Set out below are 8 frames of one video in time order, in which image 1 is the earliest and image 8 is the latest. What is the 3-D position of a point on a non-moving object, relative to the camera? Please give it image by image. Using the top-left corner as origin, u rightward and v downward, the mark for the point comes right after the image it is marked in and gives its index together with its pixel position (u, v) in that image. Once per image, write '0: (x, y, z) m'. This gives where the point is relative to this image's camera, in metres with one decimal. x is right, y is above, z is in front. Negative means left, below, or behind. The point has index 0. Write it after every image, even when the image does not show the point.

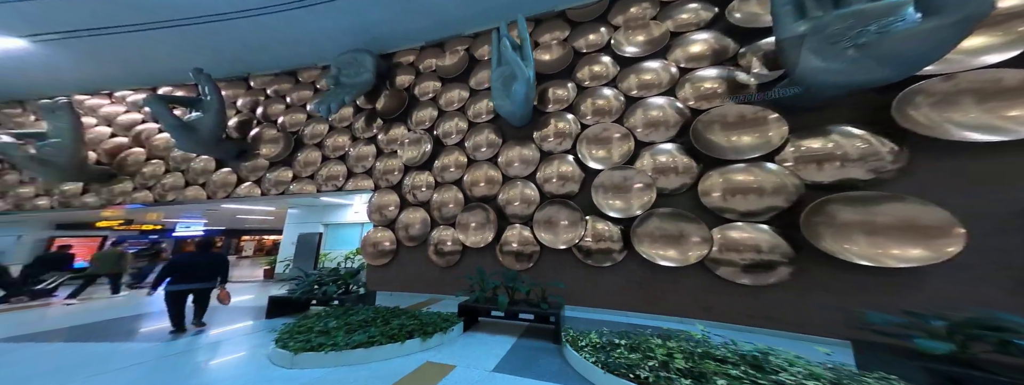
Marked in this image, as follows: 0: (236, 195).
0: (-4.9, 0.0, +4.9) m
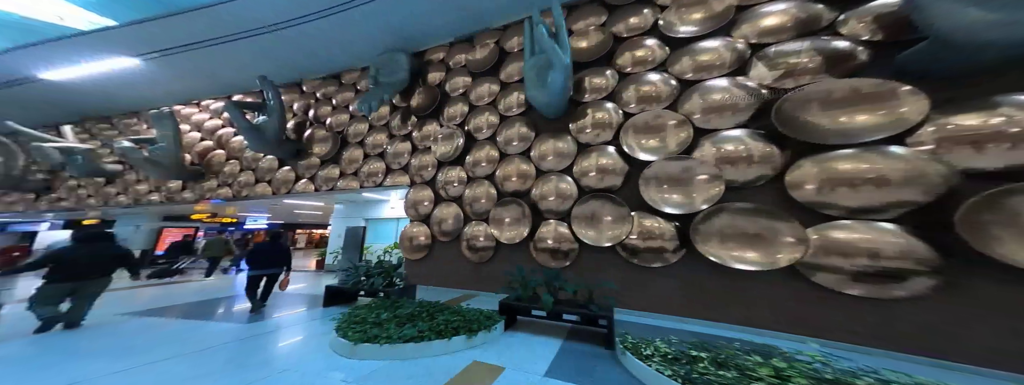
0: (-4.3, 0.0, +5.3) m
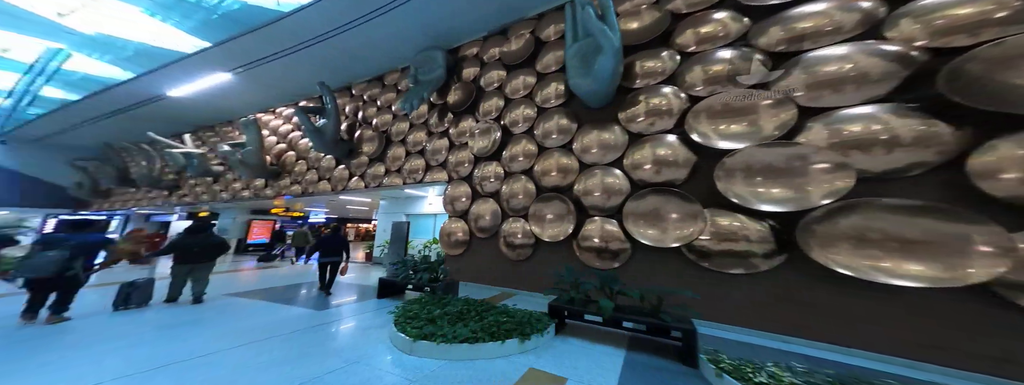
0: (-3.6, +0.1, +5.7) m
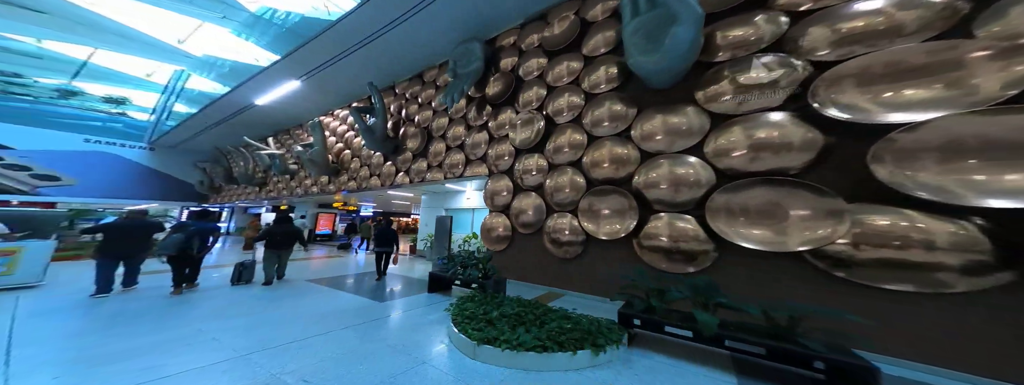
0: (-2.7, +0.2, +5.9) m
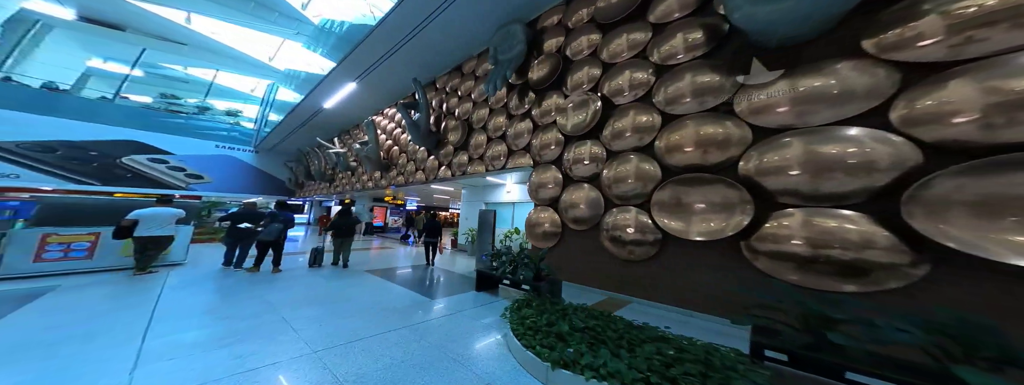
0: (-1.8, +0.4, +6.0) m
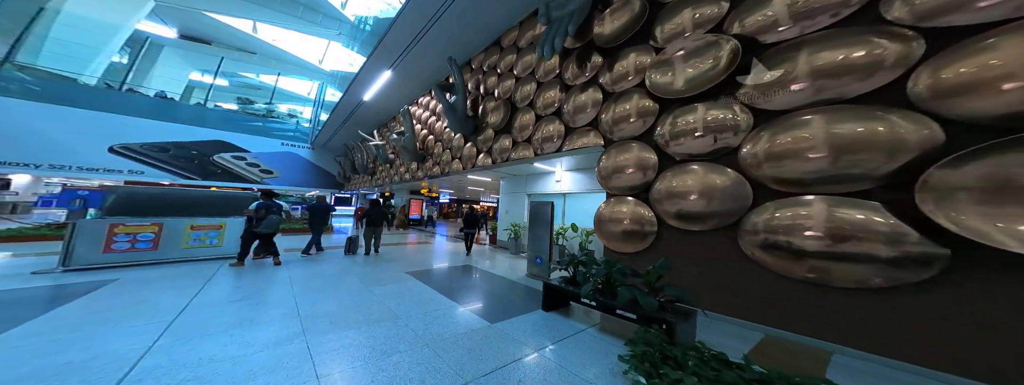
0: (-0.7, +0.6, +5.4) m
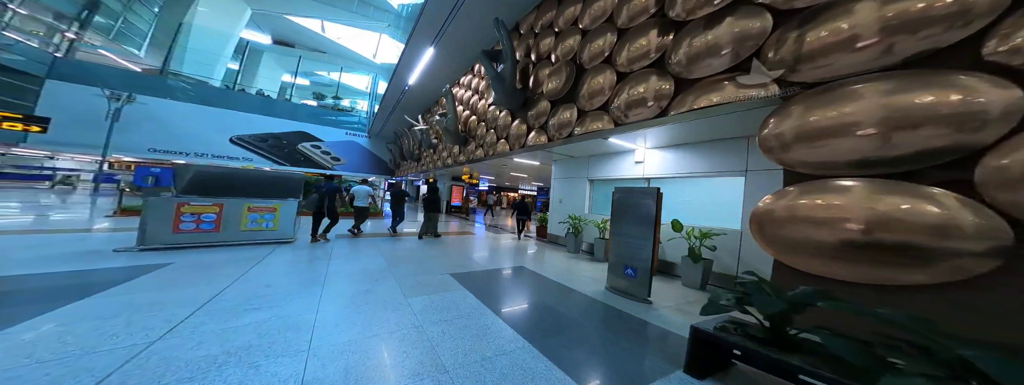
0: (+0.4, +0.9, +4.5) m
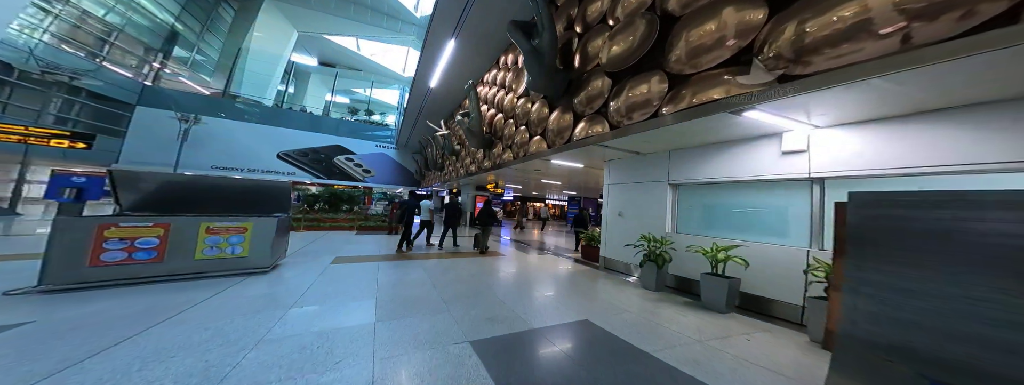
0: (+1.0, +0.7, +3.1) m
